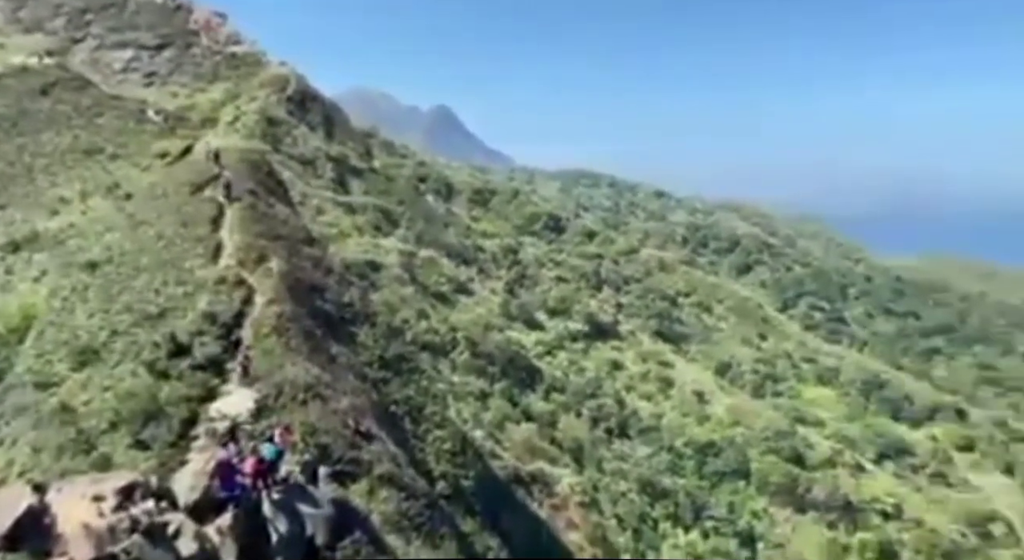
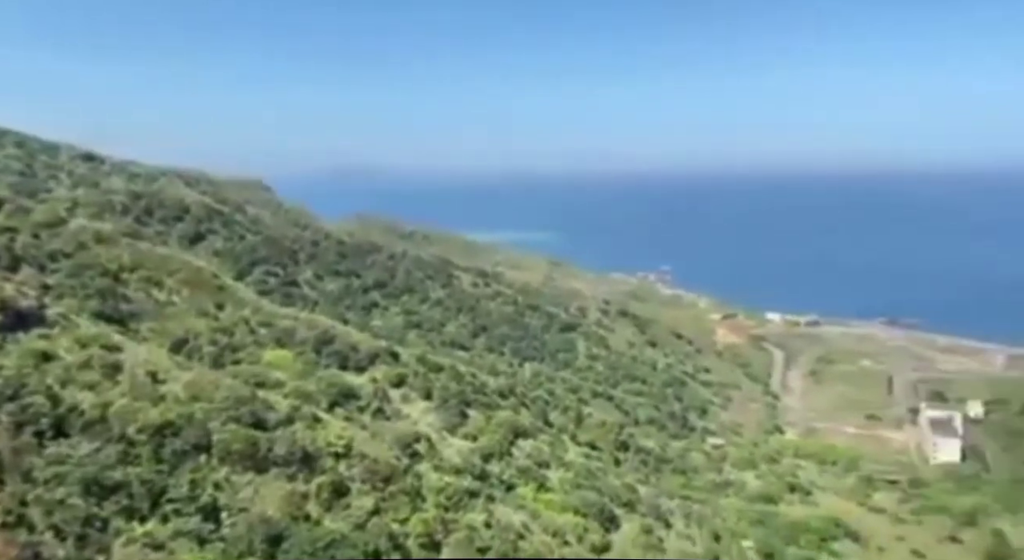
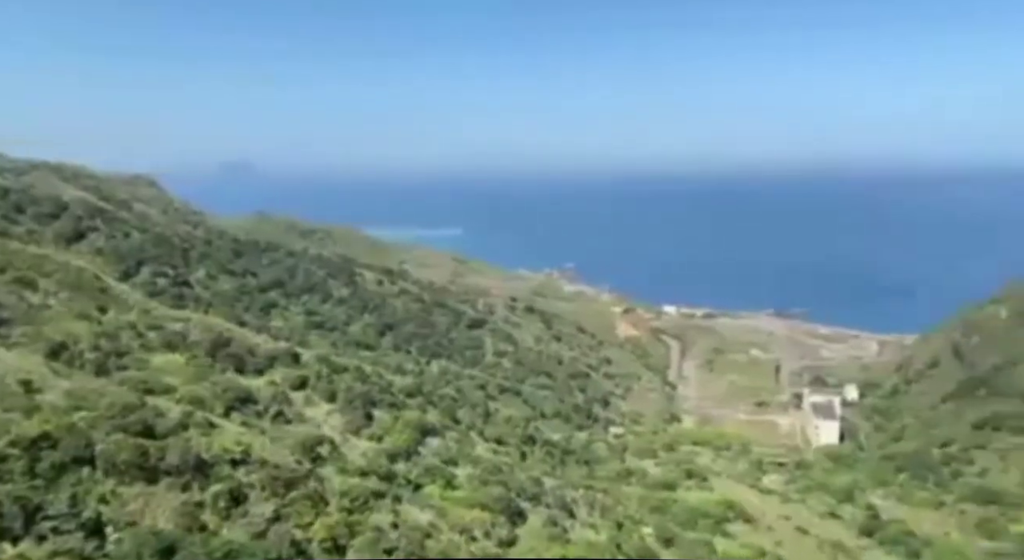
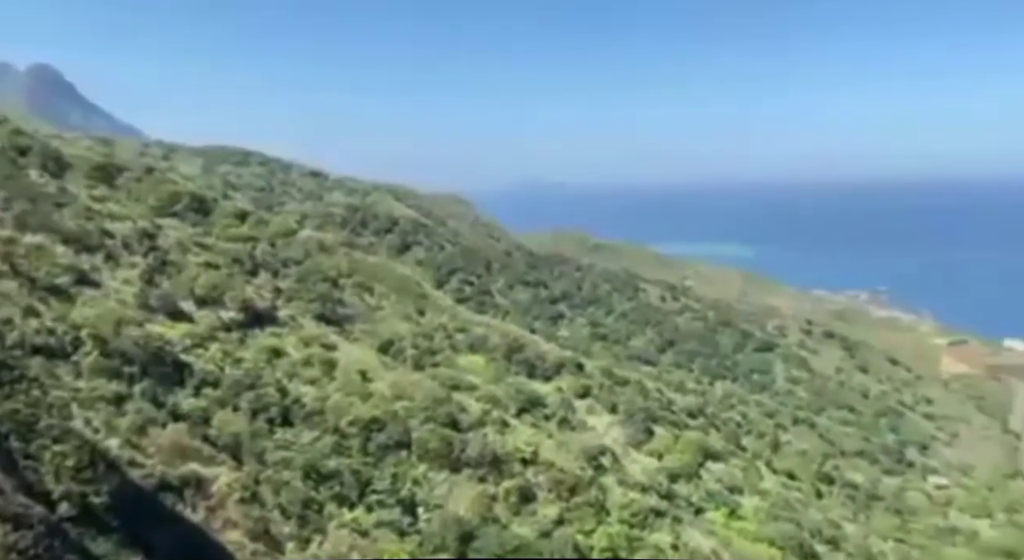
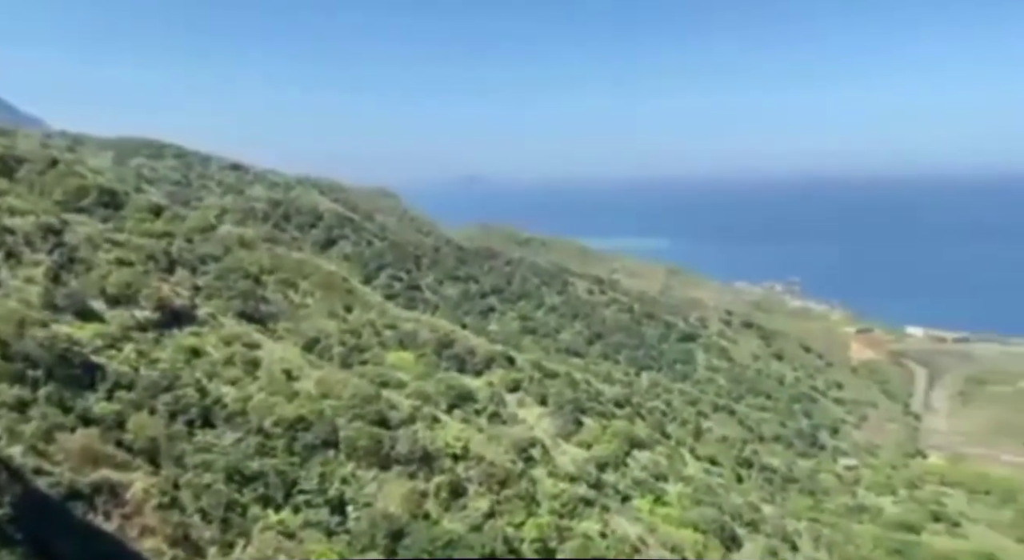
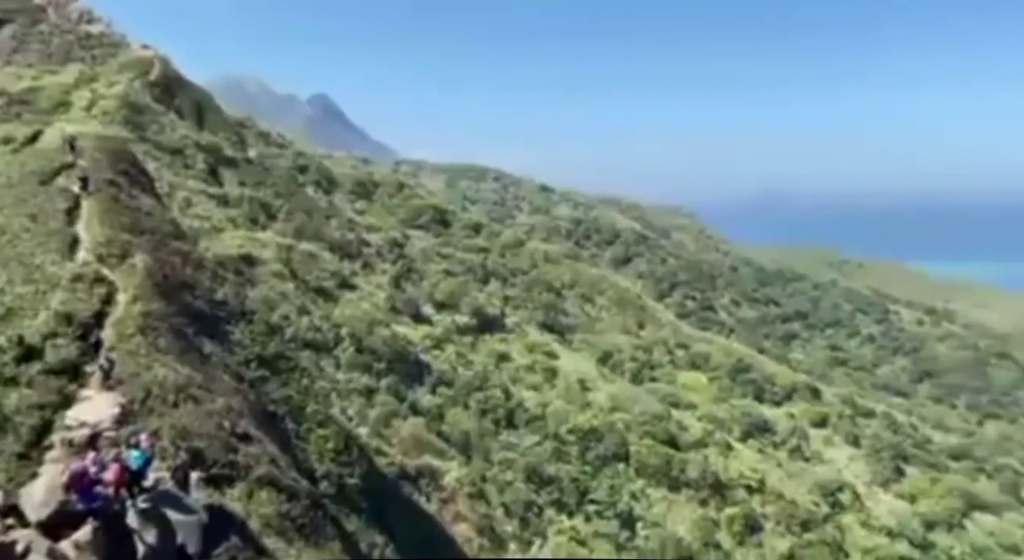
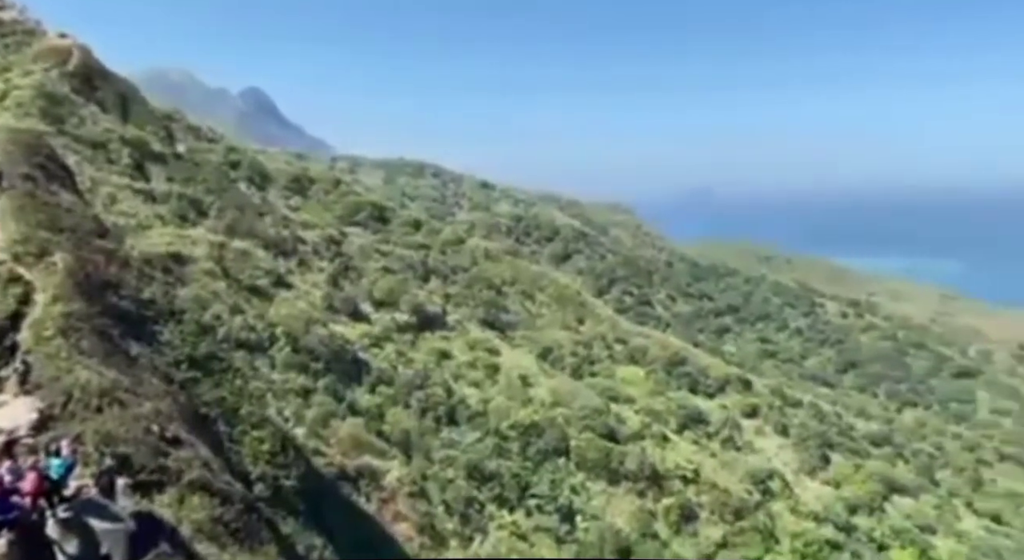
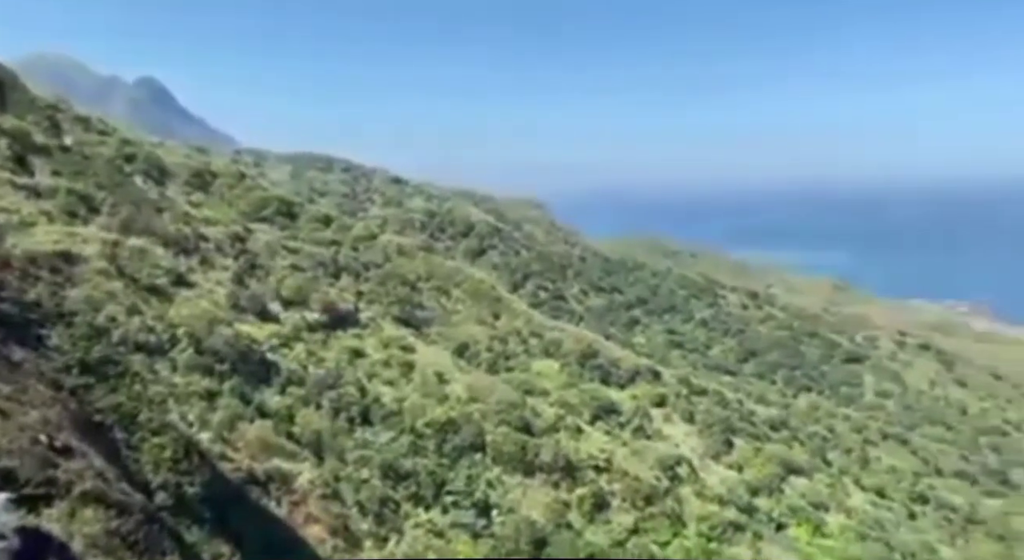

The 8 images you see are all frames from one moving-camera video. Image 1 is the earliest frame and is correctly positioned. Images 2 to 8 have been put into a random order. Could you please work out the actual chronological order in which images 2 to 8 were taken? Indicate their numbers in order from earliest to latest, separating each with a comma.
6, 7, 8, 4, 5, 2, 3
